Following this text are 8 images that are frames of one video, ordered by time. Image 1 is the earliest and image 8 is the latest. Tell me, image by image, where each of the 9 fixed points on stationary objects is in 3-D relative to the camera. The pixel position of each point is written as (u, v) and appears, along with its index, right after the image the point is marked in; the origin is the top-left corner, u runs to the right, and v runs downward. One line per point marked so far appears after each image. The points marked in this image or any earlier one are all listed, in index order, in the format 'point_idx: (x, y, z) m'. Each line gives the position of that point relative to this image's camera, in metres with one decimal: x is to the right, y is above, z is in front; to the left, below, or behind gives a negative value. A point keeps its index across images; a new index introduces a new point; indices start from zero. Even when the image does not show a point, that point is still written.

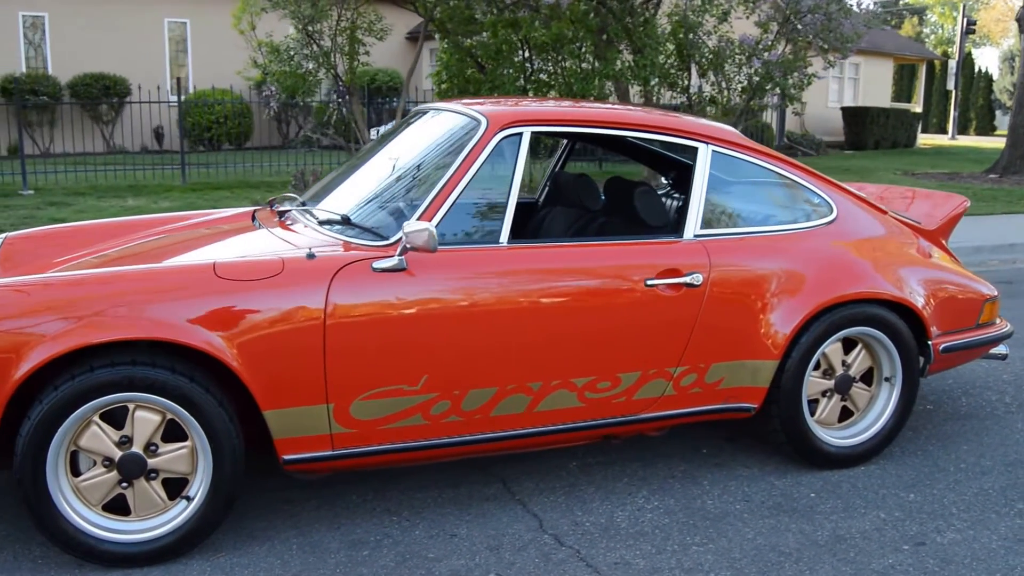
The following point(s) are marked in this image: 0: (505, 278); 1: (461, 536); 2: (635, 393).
0: (0.0, 0.0, +3.5) m
1: (-0.2, -0.9, +3.5) m
2: (+0.5, -0.4, +3.8) m
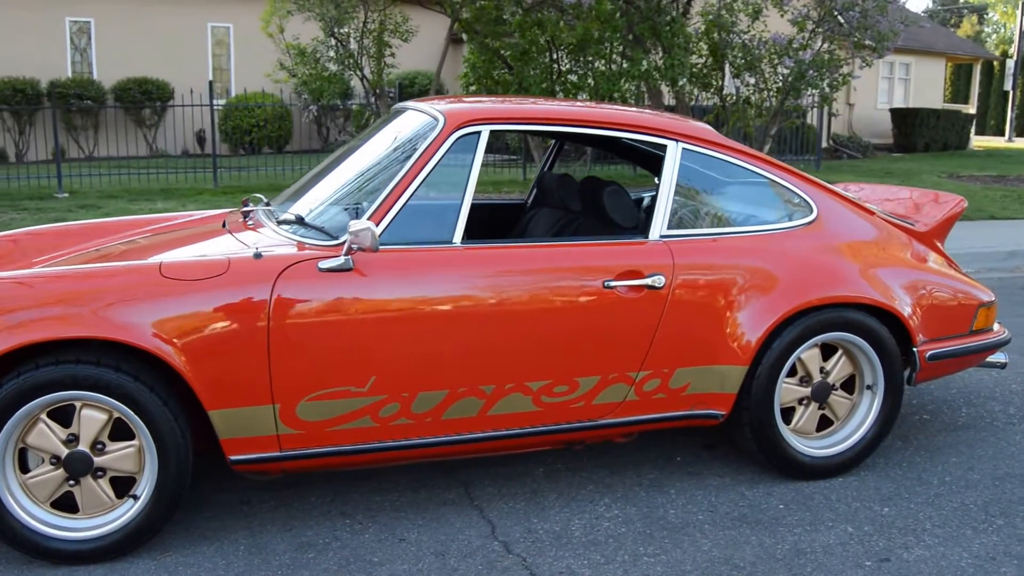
0: (-0.2, 0.0, +3.5) m
1: (-0.4, -0.9, +3.5) m
2: (+0.3, -0.4, +3.7) m
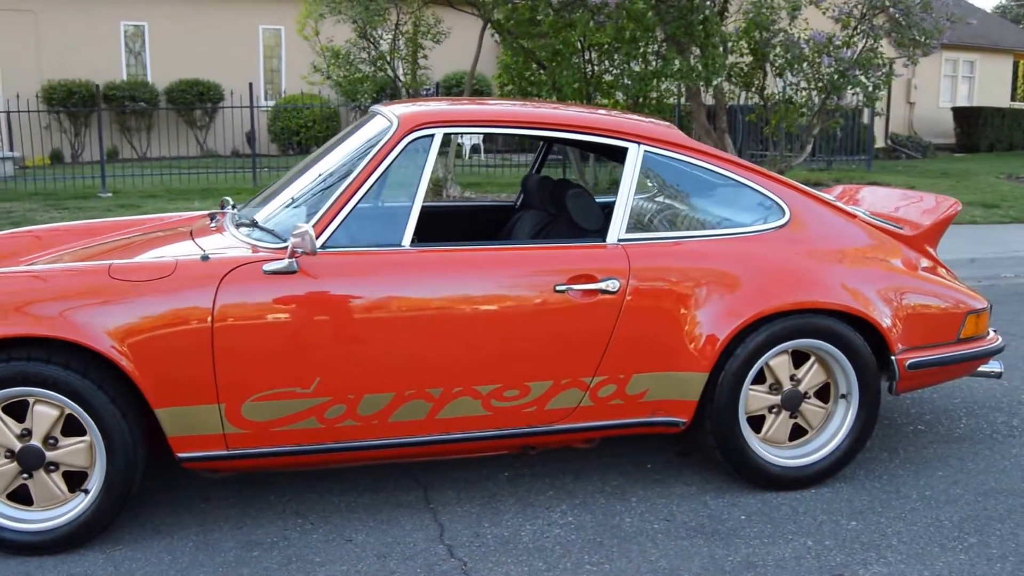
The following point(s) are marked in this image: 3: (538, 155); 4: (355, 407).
0: (-0.4, 0.0, +3.5) m
1: (-0.6, -0.9, +3.5) m
2: (+0.1, -0.4, +3.7) m
3: (+0.1, +0.7, +4.7) m
4: (-0.6, -0.4, +3.5) m
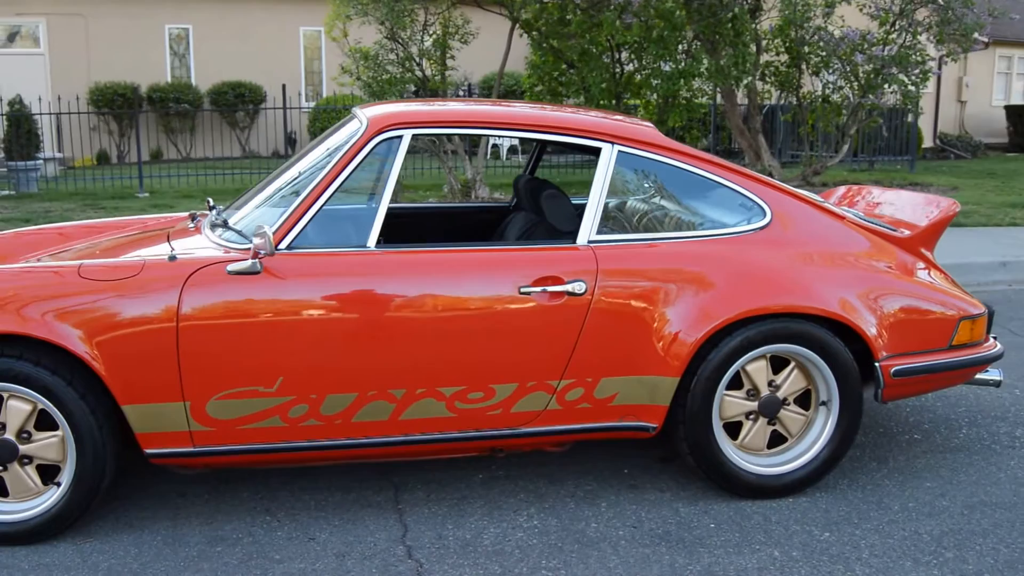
0: (-0.5, 0.0, +3.5) m
1: (-0.7, -0.9, +3.5) m
2: (0.0, -0.5, +3.6) m
3: (+0.1, +0.7, +4.7) m
4: (-0.7, -0.4, +3.5) m
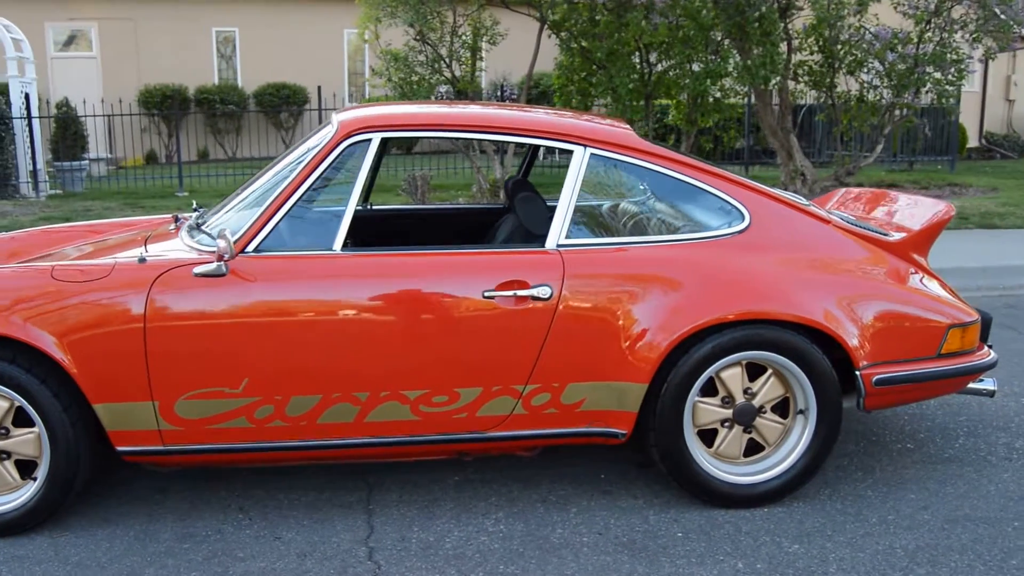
0: (-0.7, 0.0, +3.5) m
1: (-0.9, -1.0, +3.6) m
2: (-0.1, -0.5, +3.6) m
3: (0.0, +0.6, +4.7) m
4: (-0.9, -0.5, +3.5) m
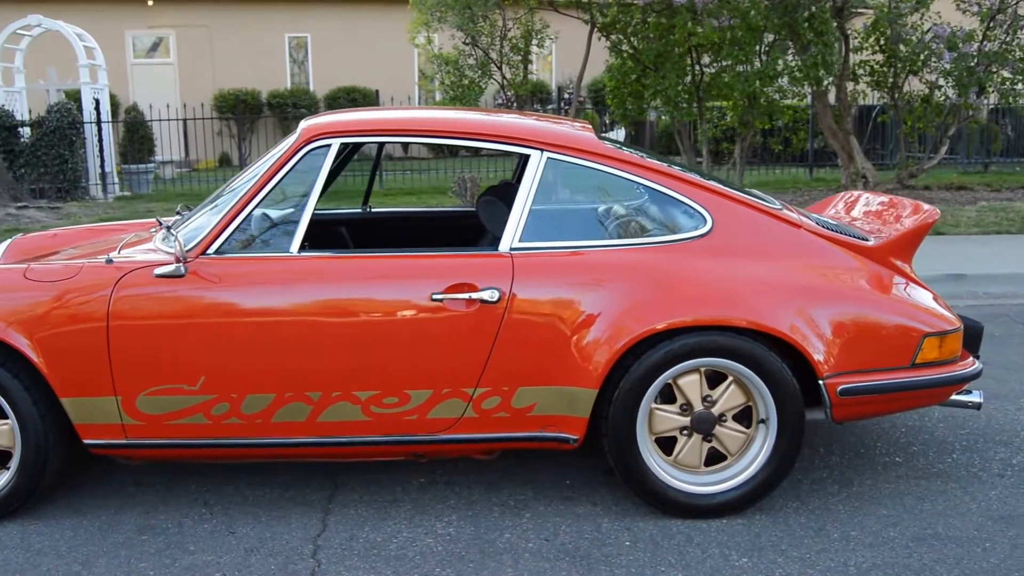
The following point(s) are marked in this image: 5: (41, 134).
0: (-0.9, 0.0, +3.6) m
1: (-1.1, -1.0, +3.6) m
2: (-0.3, -0.5, +3.7) m
3: (-0.1, +0.6, +4.7) m
4: (-1.1, -0.5, +3.6) m
5: (-6.3, +2.1, +12.5) m
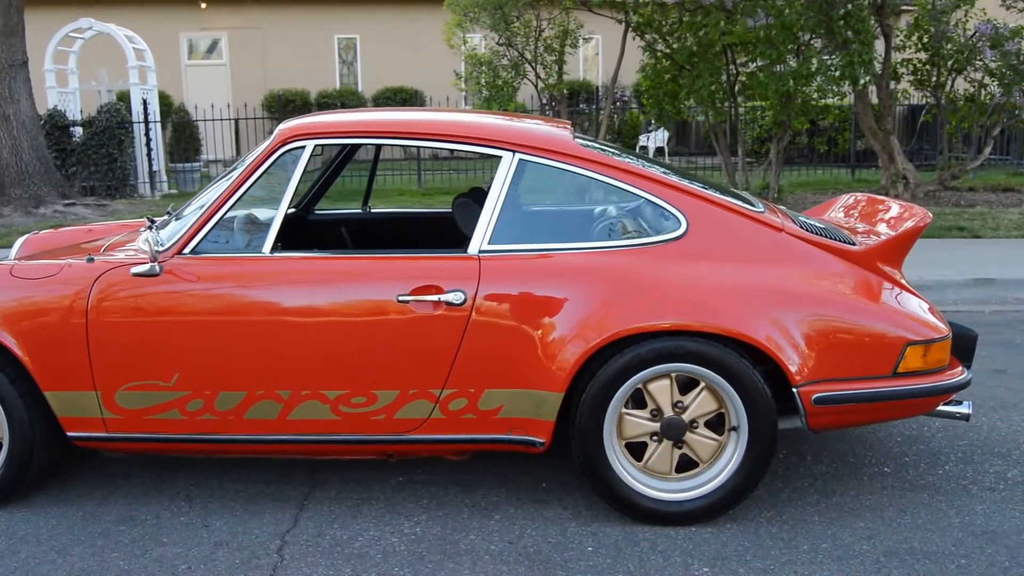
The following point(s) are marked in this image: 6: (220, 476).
0: (-1.0, 0.0, +3.7) m
1: (-1.2, -1.0, +3.7) m
2: (-0.5, -0.5, +3.7) m
3: (-0.1, +0.6, +4.7) m
4: (-1.2, -0.5, +3.7) m
5: (-5.8, +2.1, +12.9) m
6: (-1.3, -0.8, +4.2) m
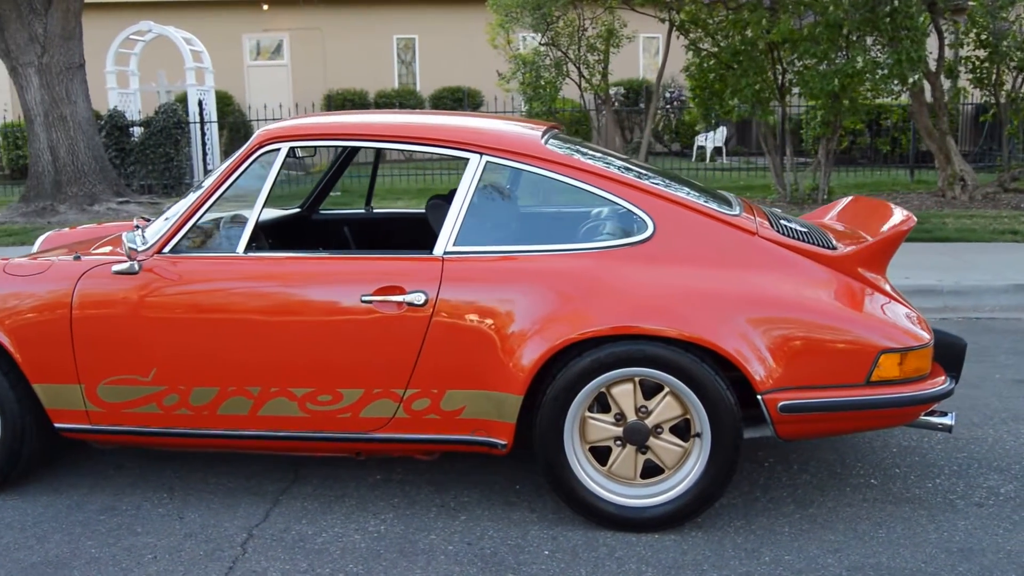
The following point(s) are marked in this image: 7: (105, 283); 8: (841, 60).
0: (-1.1, 0.0, +3.7) m
1: (-1.3, -1.0, +3.8) m
2: (-0.6, -0.5, +3.7) m
3: (-0.2, +0.6, +4.7) m
4: (-1.3, -0.4, +3.8) m
5: (-5.2, +2.2, +13.4) m
6: (-1.4, -0.8, +4.3) m
7: (-1.7, 0.0, +3.8) m
8: (+3.7, +2.5, +10.3) m
